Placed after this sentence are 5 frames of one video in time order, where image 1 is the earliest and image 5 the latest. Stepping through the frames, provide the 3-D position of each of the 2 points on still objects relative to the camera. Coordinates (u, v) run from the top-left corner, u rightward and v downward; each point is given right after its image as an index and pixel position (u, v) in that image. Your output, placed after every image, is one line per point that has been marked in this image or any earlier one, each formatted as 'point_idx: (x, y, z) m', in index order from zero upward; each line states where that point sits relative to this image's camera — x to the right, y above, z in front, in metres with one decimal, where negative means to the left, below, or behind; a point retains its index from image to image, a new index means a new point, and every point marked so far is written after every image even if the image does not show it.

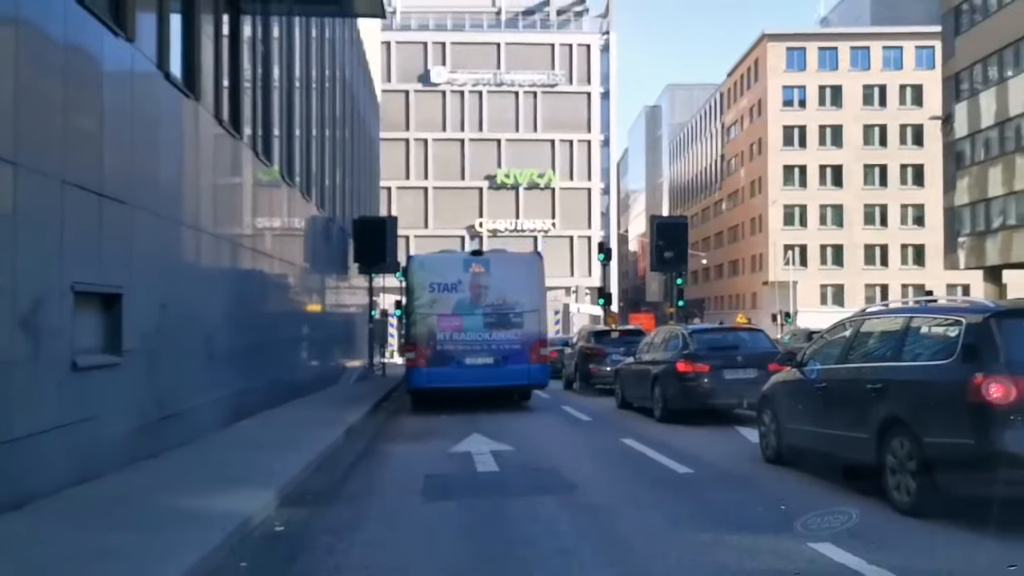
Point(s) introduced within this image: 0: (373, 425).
0: (-2.5, -2.5, +18.9) m
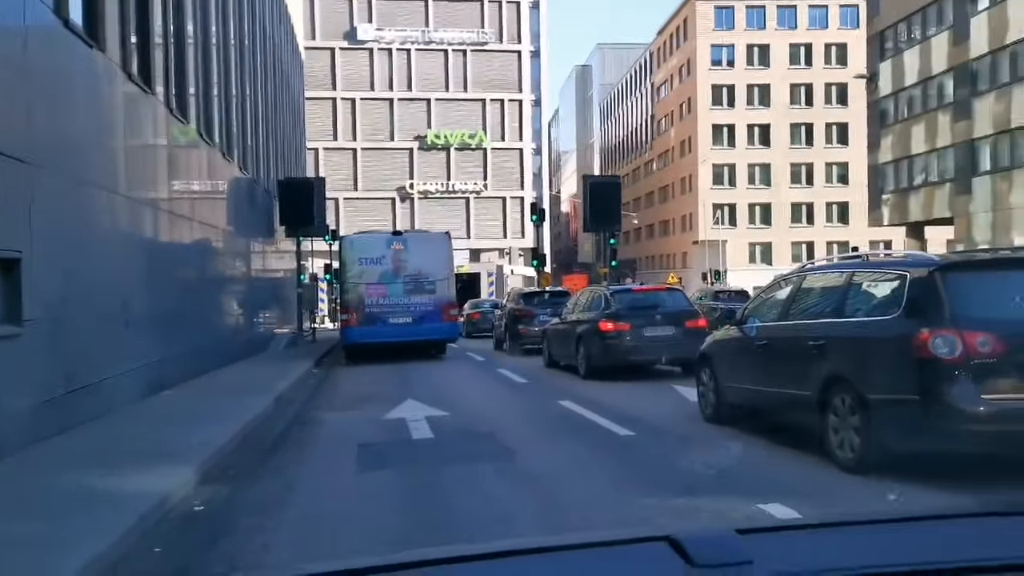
0: (-3.7, -1.9, +18.4) m
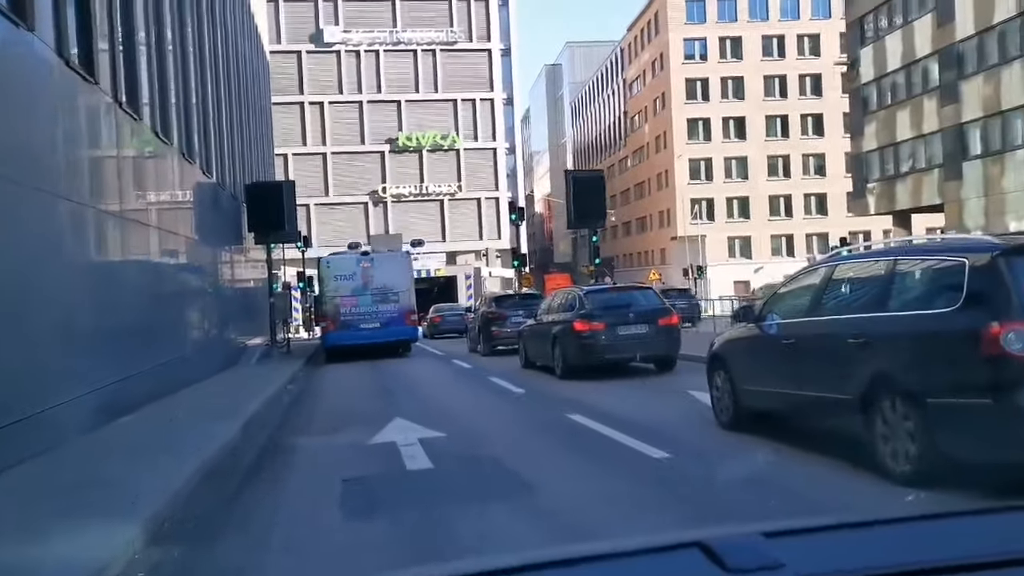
0: (-3.8, -2.0, +17.2) m
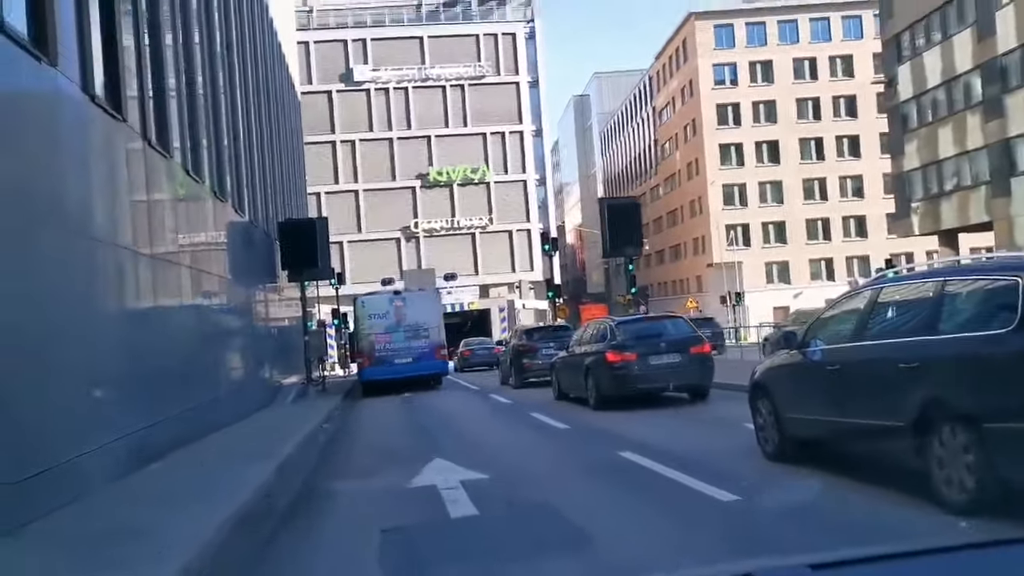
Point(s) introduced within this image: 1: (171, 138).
0: (-3.2, -2.6, +16.7) m
1: (-6.4, +2.9, +19.6) m
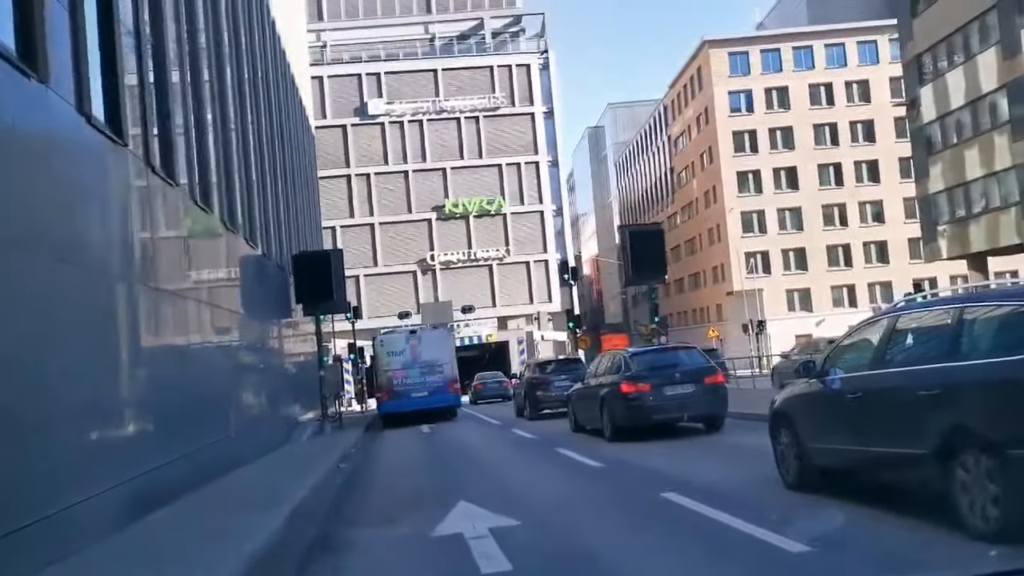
0: (-2.8, -3.1, +16.0) m
1: (-6.1, +2.2, +19.2) m
